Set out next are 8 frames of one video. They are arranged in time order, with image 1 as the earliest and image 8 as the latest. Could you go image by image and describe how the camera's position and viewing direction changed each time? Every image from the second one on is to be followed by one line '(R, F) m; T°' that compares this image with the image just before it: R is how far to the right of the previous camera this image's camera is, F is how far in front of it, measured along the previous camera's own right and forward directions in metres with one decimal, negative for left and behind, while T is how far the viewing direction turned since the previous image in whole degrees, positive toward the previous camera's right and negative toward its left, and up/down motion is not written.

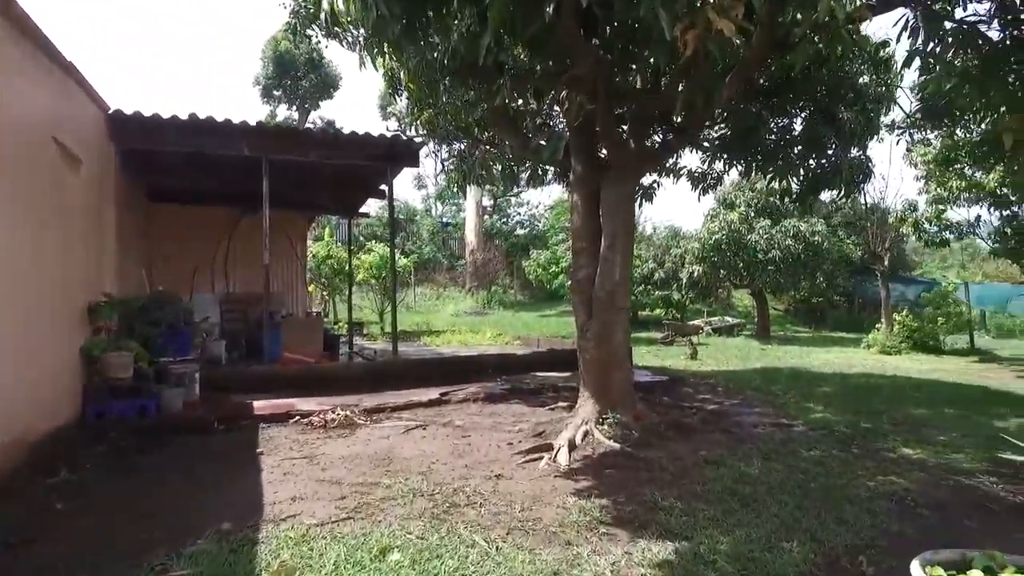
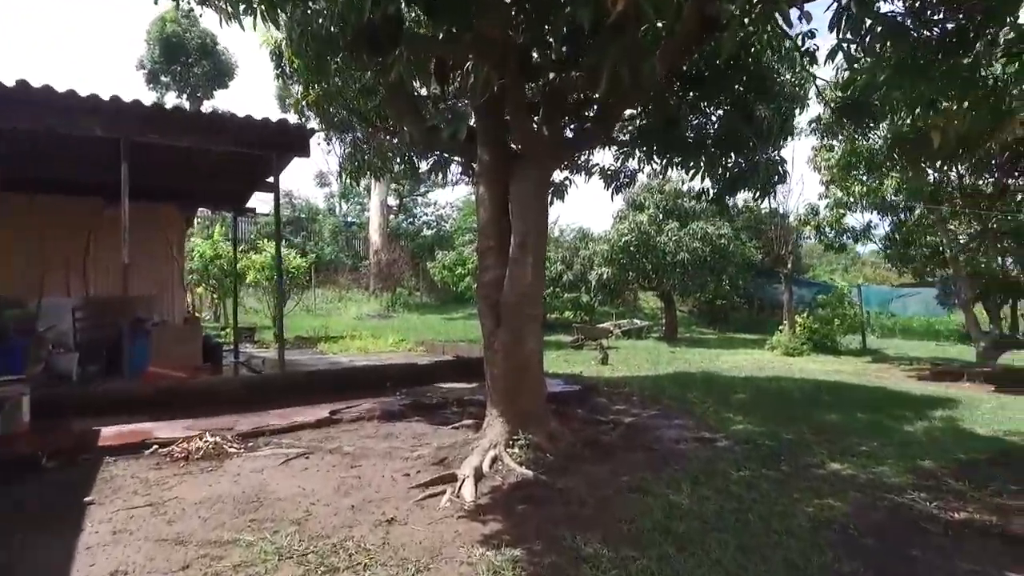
(+0.1, +0.6) m; +8°
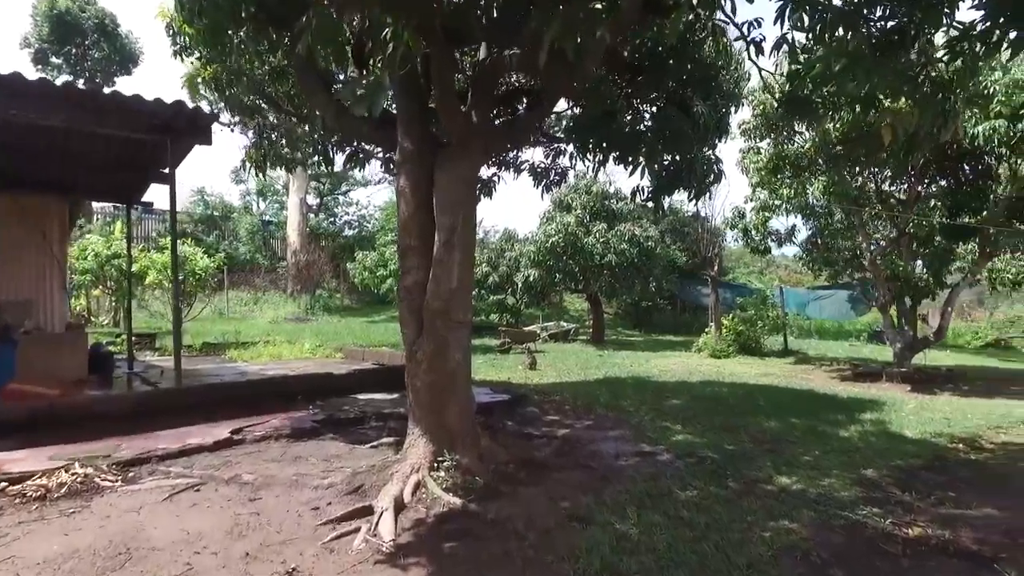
(0.0, +0.5) m; +6°
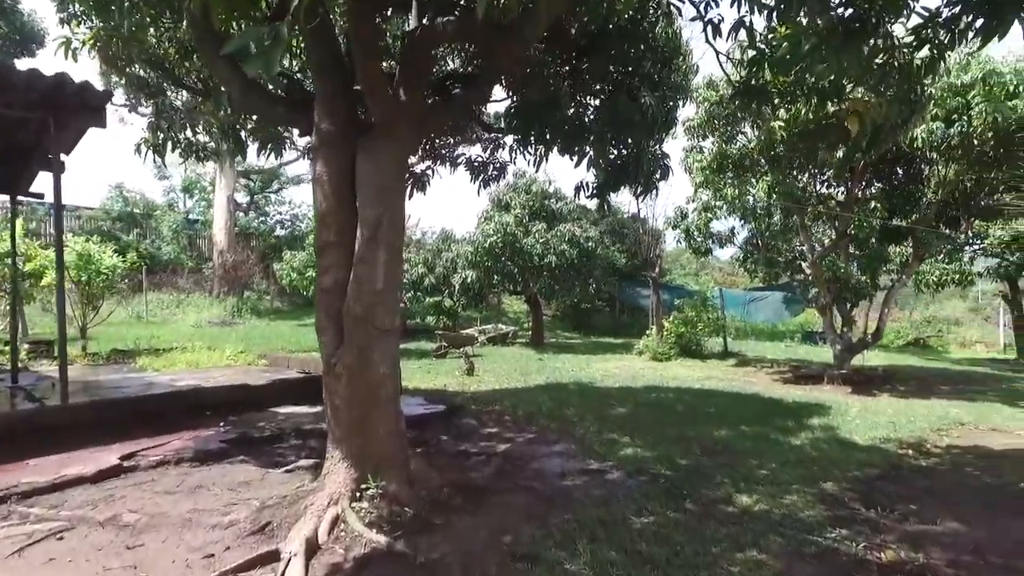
(0.0, +0.5) m; +5°
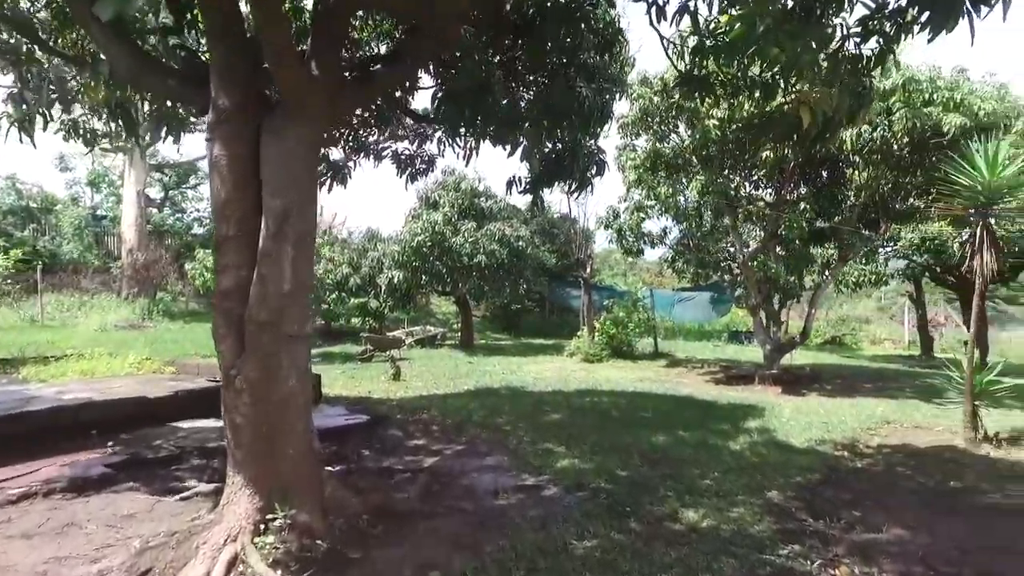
(0.0, +0.4) m; +6°
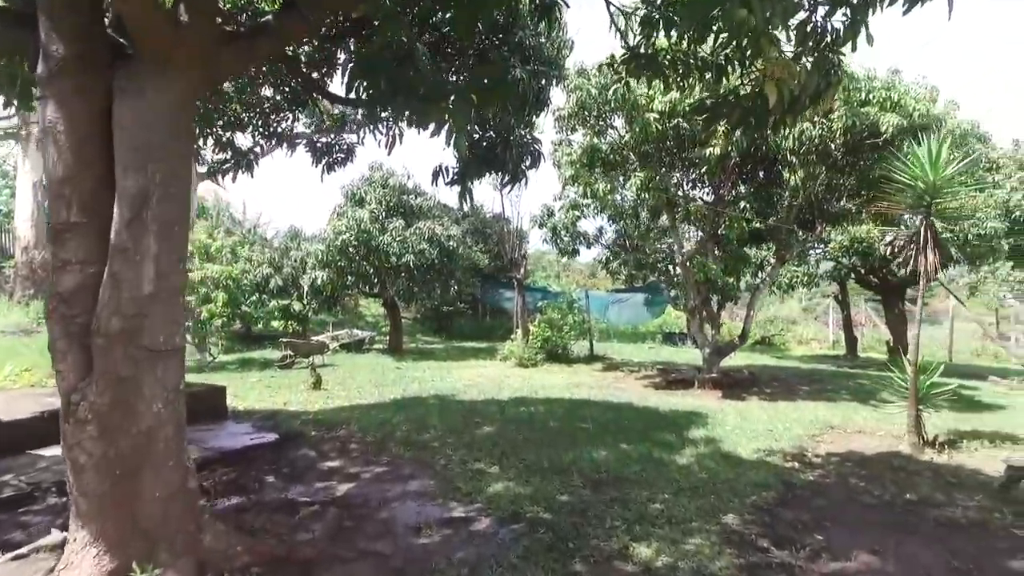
(0.0, +0.5) m; +6°
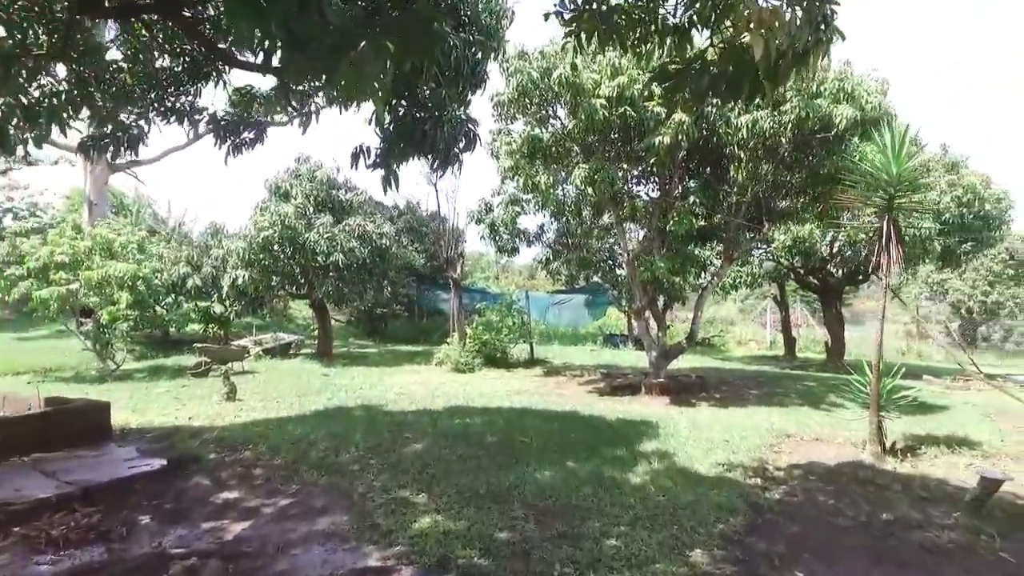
(0.0, +0.6) m; +5°
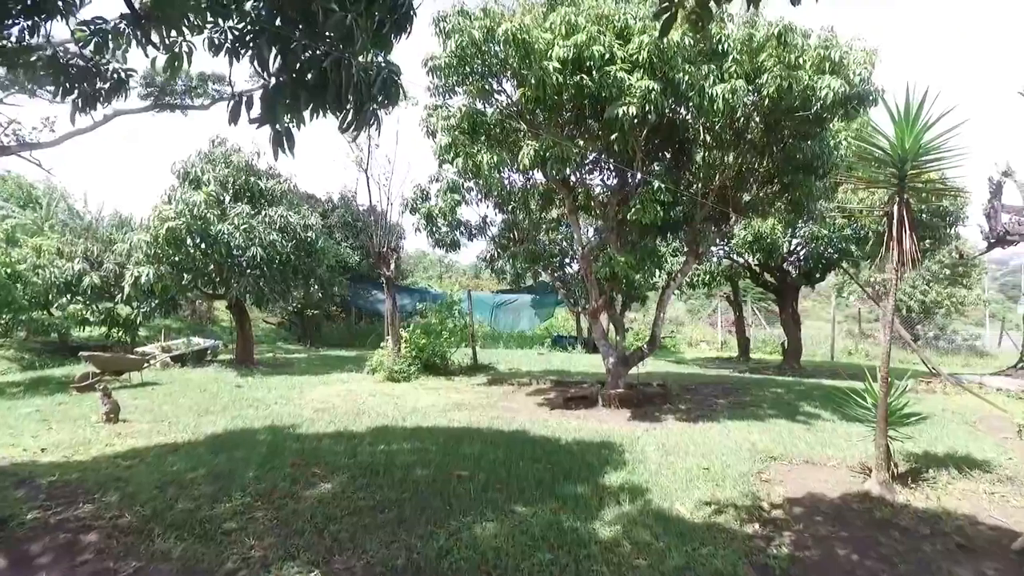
(+0.1, +1.1) m; +5°
